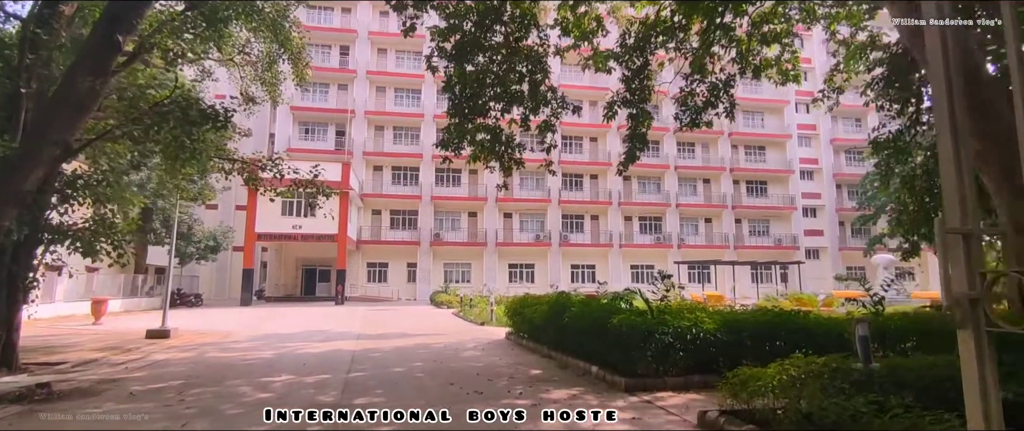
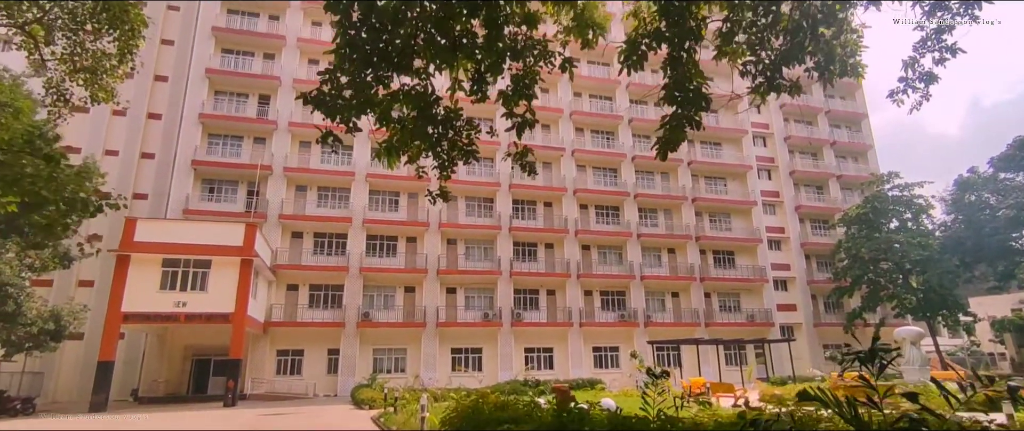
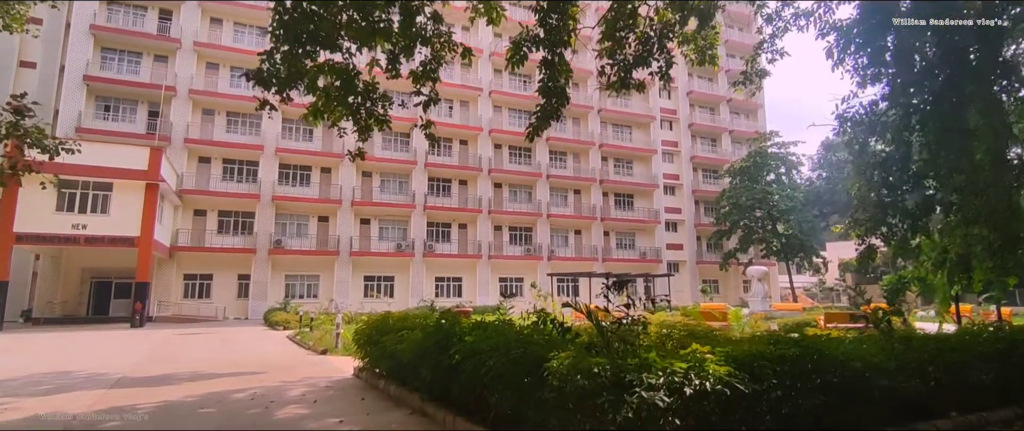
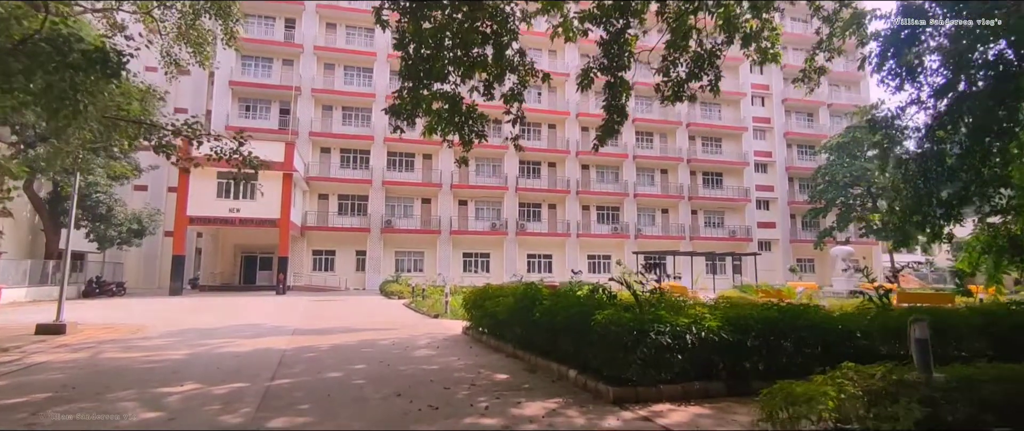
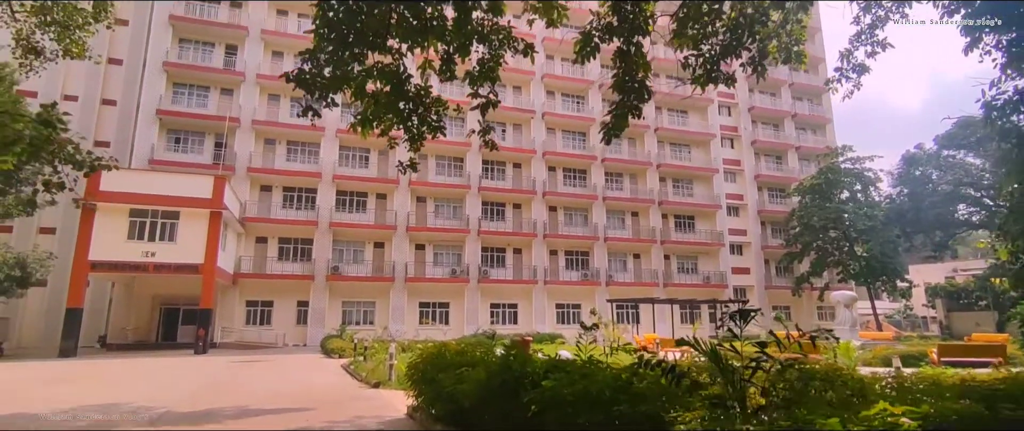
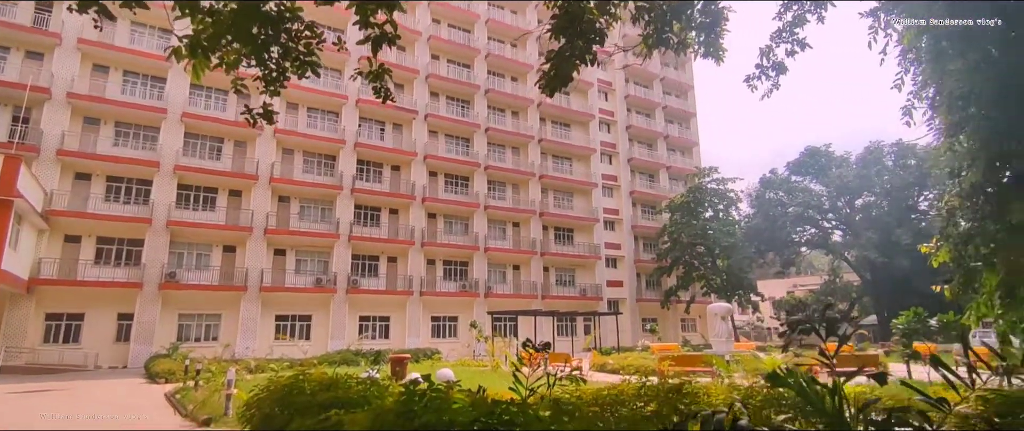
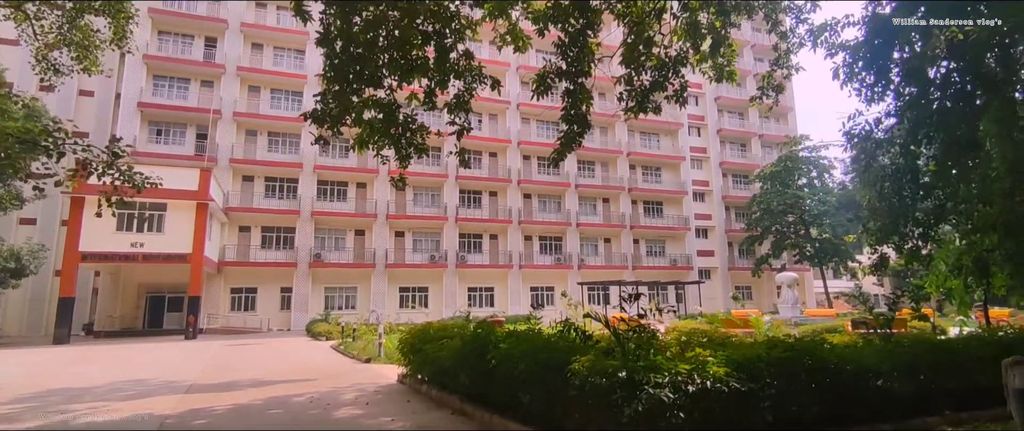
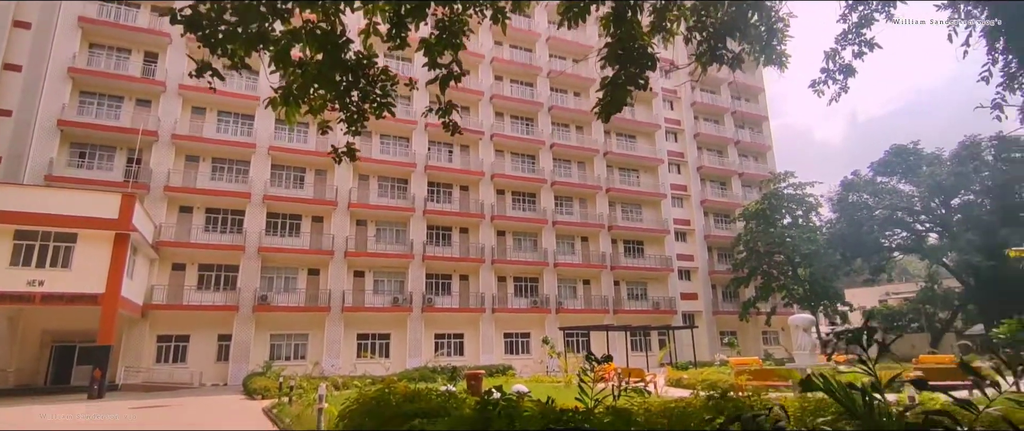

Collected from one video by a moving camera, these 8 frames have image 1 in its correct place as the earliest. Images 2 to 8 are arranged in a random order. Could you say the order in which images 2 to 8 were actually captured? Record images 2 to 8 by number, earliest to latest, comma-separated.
4, 7, 3, 5, 2, 8, 6
